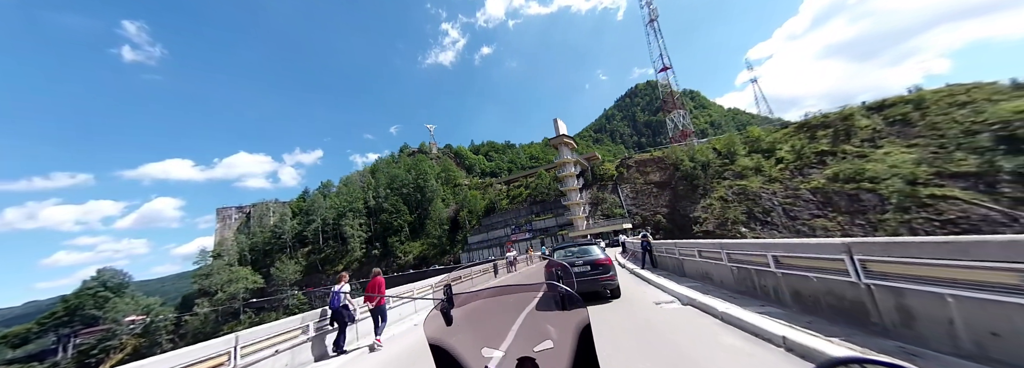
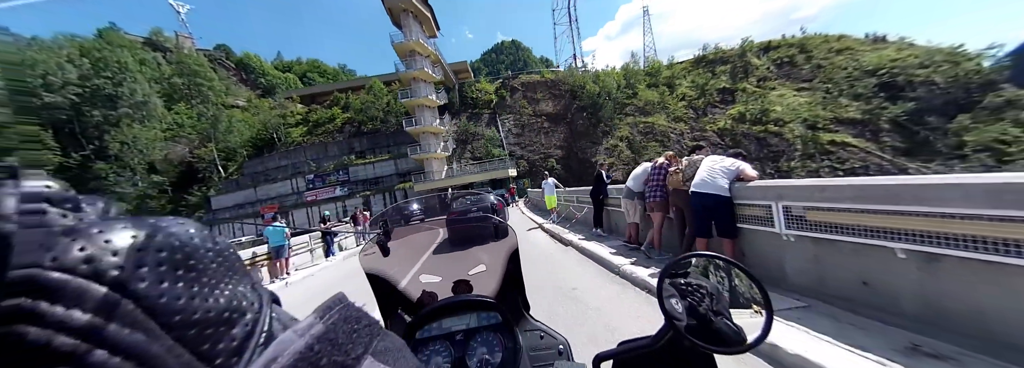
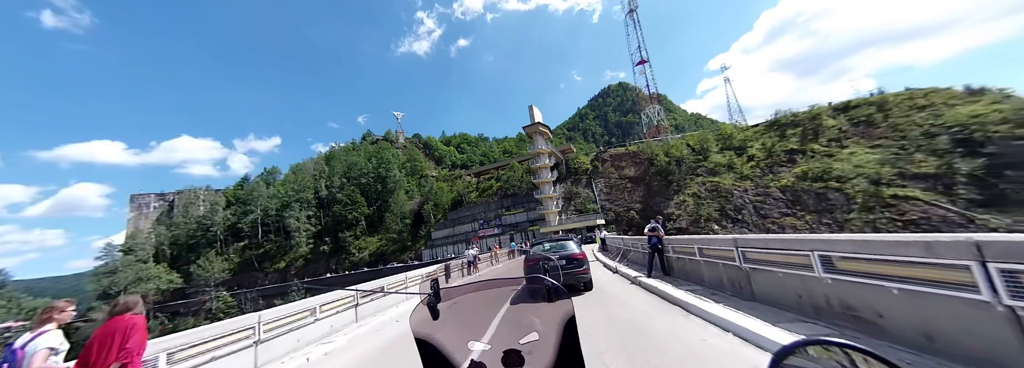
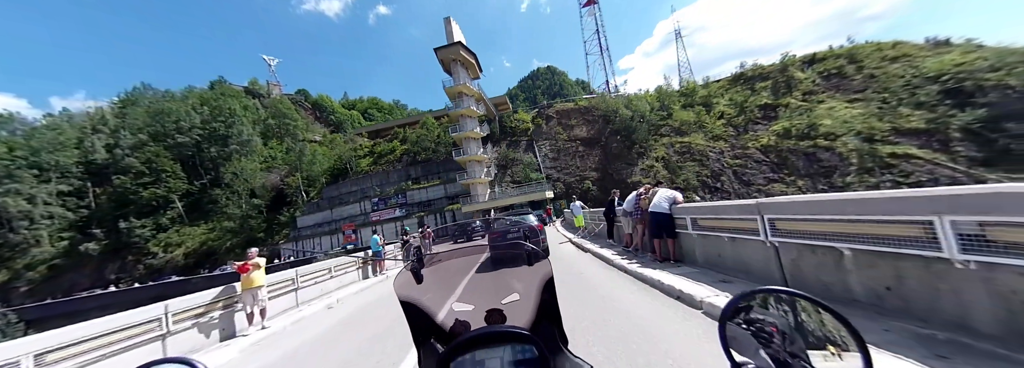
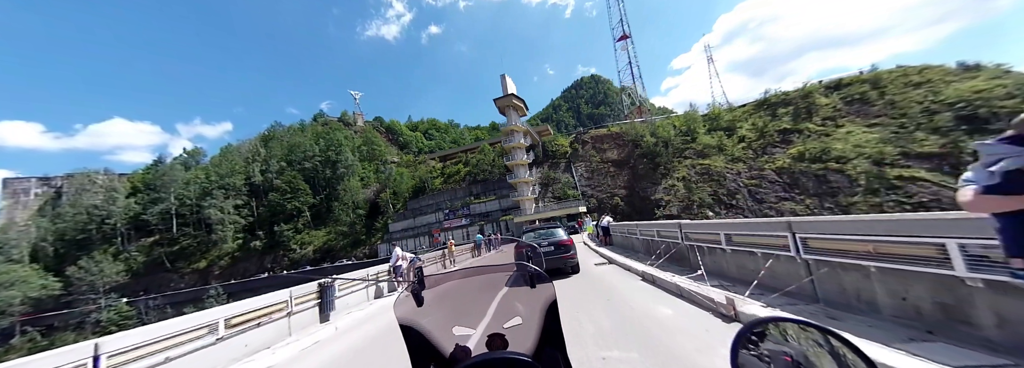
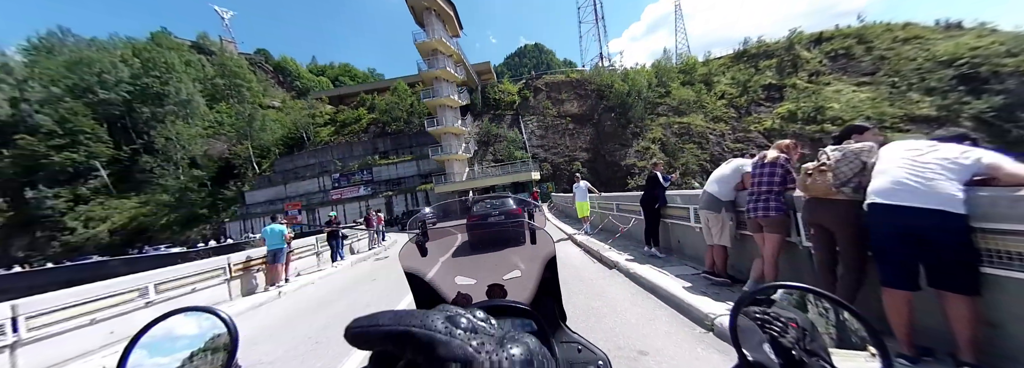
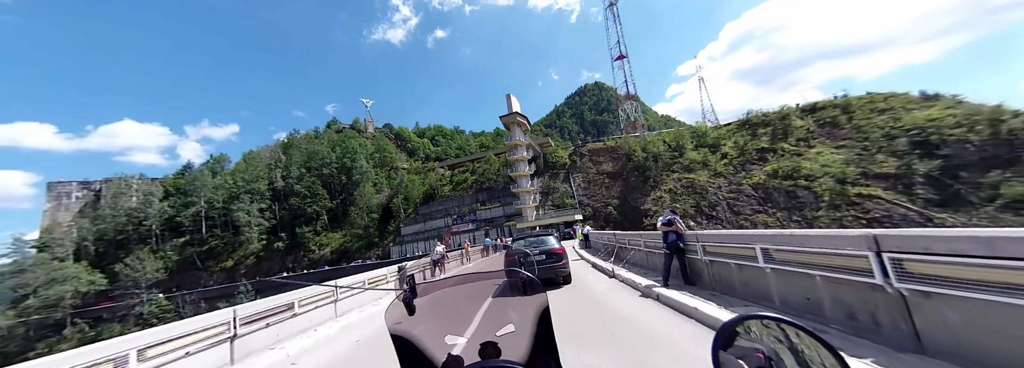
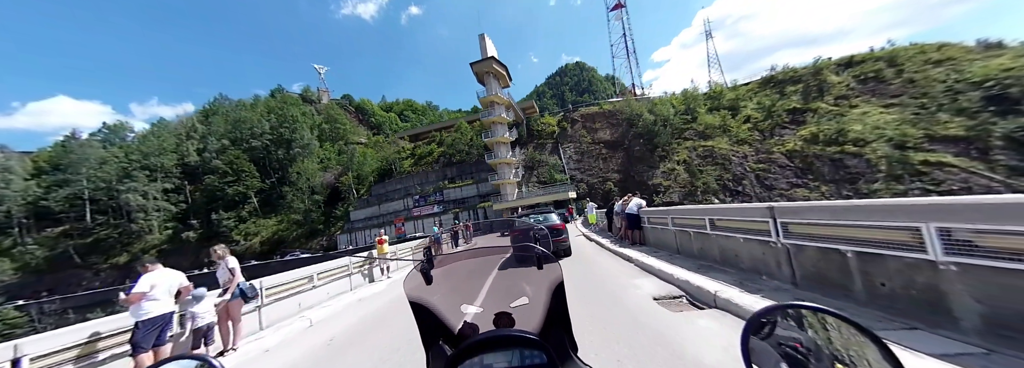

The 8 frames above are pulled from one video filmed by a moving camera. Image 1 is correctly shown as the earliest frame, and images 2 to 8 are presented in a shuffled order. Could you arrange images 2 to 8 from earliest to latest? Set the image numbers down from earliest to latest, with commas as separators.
3, 7, 5, 8, 4, 2, 6
